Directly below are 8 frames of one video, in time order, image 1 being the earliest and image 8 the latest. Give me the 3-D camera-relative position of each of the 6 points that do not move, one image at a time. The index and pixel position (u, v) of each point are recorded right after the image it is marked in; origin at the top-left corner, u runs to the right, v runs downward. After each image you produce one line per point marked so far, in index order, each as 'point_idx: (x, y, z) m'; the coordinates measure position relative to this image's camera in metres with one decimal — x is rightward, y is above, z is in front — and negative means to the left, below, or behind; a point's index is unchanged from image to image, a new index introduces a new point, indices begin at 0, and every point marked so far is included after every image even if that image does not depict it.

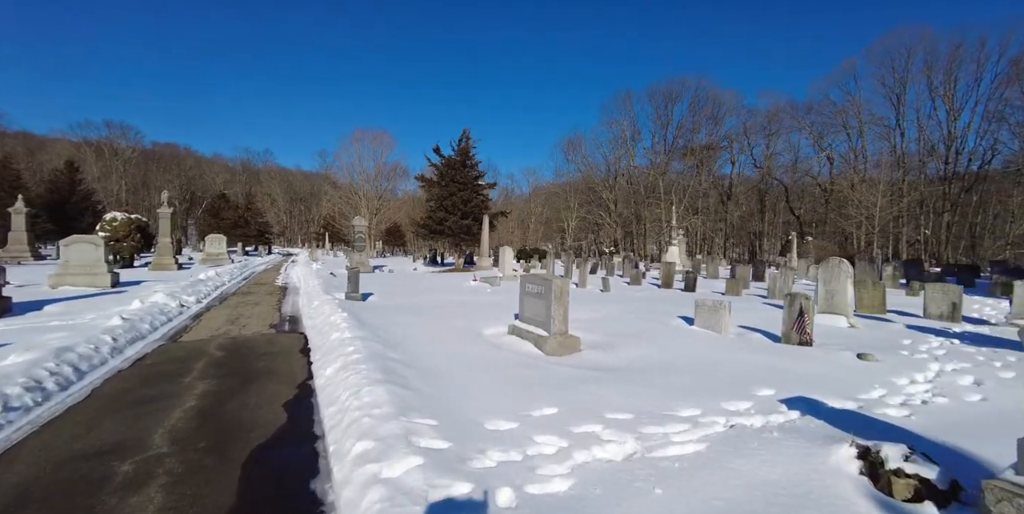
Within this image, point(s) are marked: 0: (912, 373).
0: (+5.1, -1.5, +6.5) m
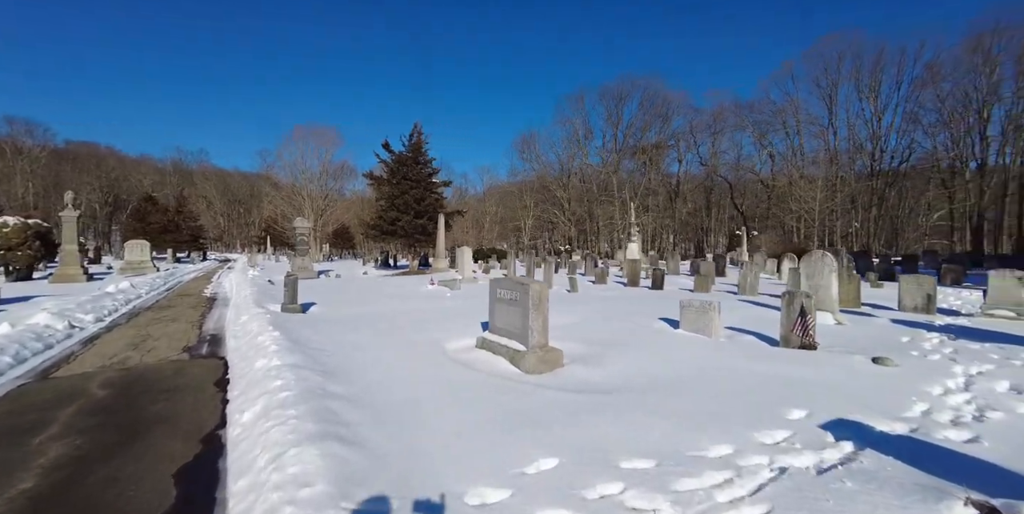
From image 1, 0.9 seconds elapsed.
0: (+4.8, -1.4, +5.8) m
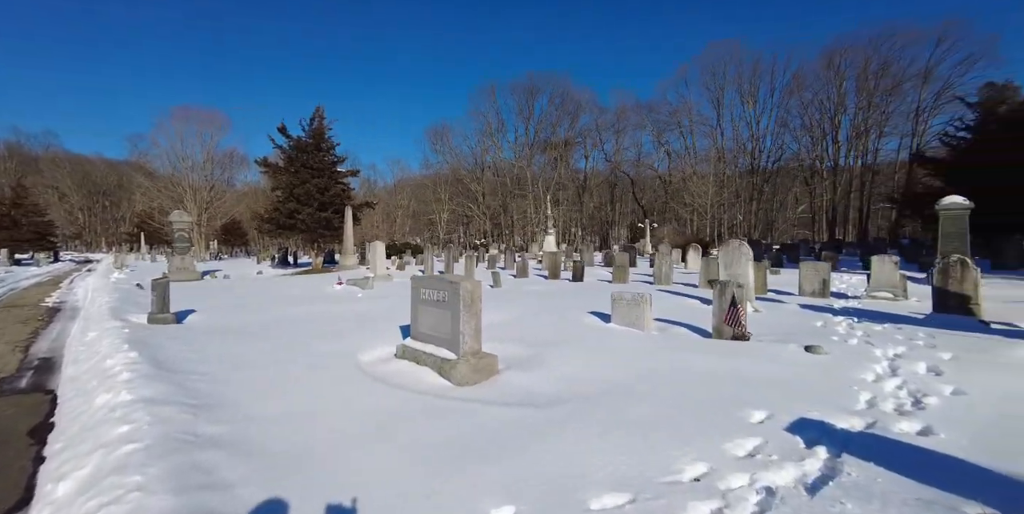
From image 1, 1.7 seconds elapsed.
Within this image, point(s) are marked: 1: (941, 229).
0: (+4.0, -1.2, +5.8) m
1: (+12.2, +0.8, +14.9) m
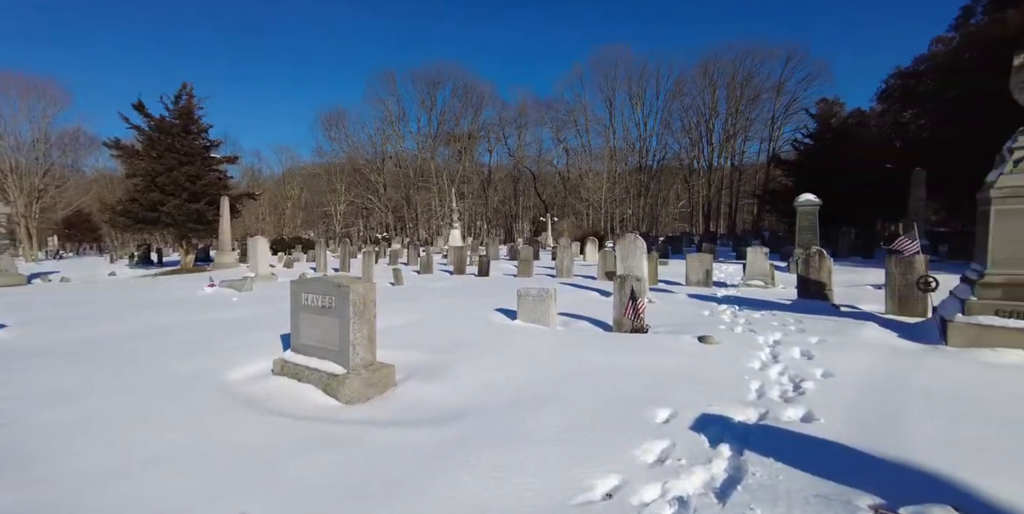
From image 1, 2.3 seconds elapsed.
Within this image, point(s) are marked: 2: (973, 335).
0: (+2.9, -1.2, +6.1) m
1: (+9.2, +1.1, +16.6) m
2: (+5.5, -0.9, +6.3) m
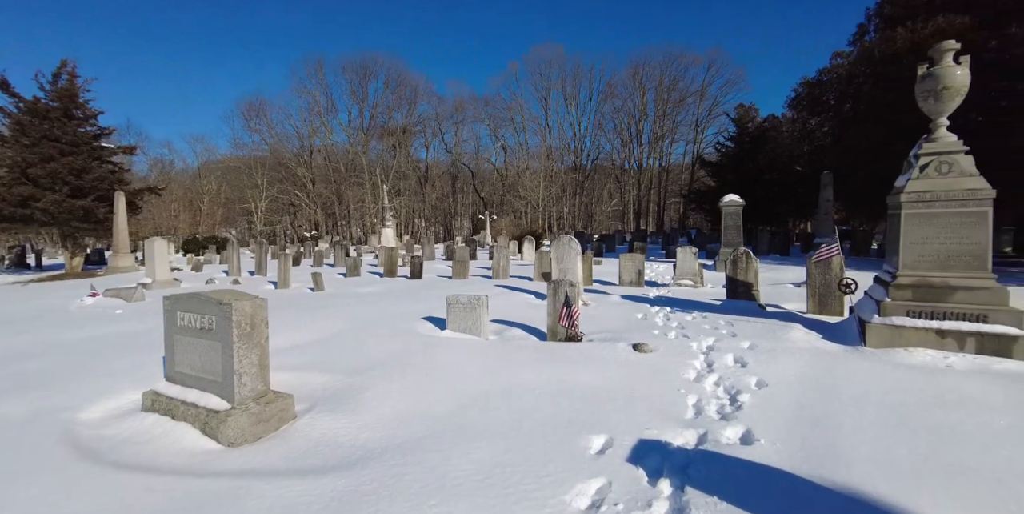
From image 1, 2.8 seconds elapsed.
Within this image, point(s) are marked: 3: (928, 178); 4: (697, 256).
0: (+2.1, -1.2, +5.9) m
1: (+7.0, +1.1, +17.0) m
2: (+4.7, -1.0, +6.4) m
3: (+5.2, +1.0, +6.5) m
4: (+4.7, 0.0, +13.1) m
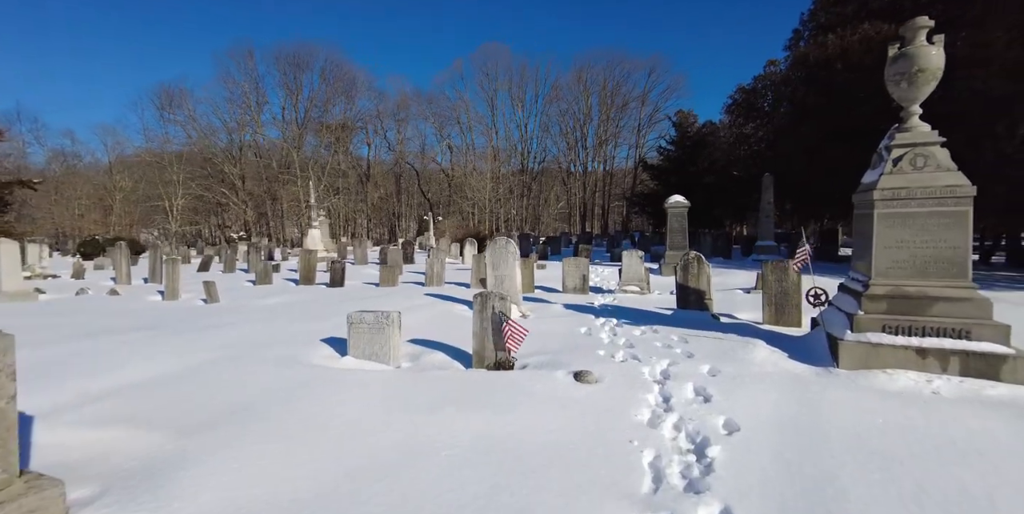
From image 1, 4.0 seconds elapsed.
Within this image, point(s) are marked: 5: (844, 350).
0: (+1.2, -1.3, +4.8) m
1: (+5.0, +1.0, +16.3) m
2: (+3.8, -1.1, +5.5) m
3: (+4.3, +0.9, +5.7) m
4: (+3.1, -0.1, +12.2) m
5: (+3.6, -1.0, +5.6) m
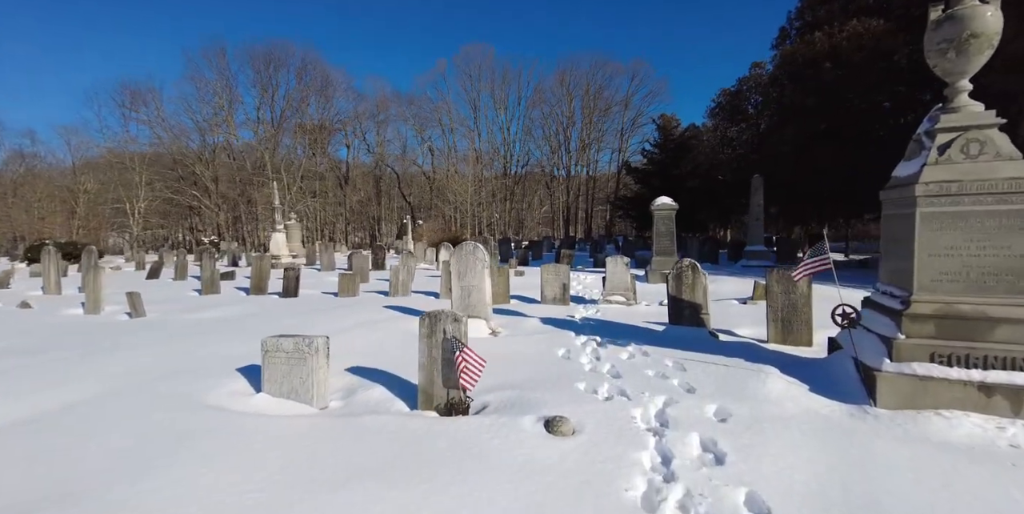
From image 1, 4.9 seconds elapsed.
0: (+0.8, -1.4, +3.6) m
1: (+4.2, +0.8, +15.2) m
2: (+3.4, -1.1, +4.4) m
3: (+3.9, +0.8, +4.6) m
4: (+2.5, -0.2, +11.1) m
5: (+3.2, -1.1, +4.4) m
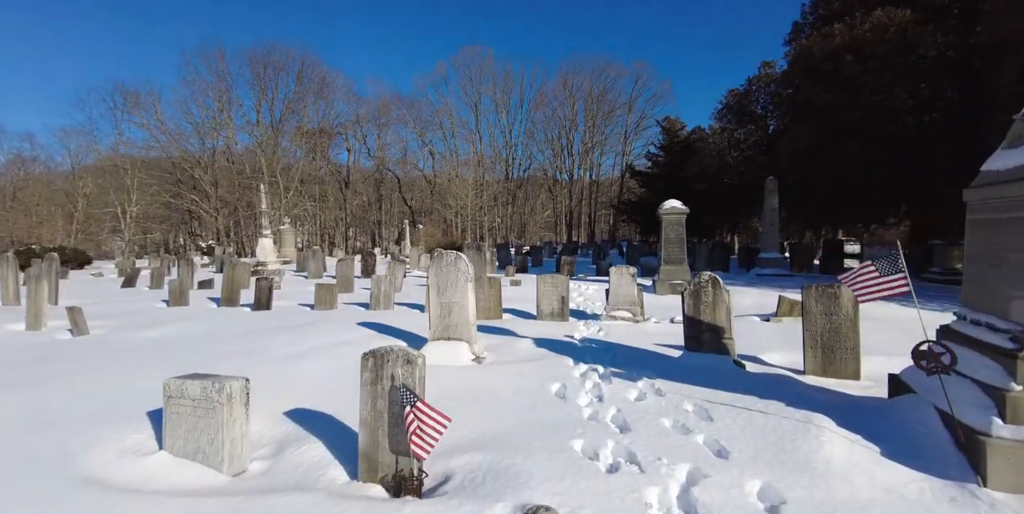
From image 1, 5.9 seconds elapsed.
0: (+0.6, -1.5, +2.3) m
1: (+4.1, +0.6, +14.0) m
2: (+3.2, -1.3, +3.1) m
3: (+3.7, +0.7, +3.4) m
4: (+2.4, -0.4, +9.8) m
5: (+3.0, -1.2, +3.2) m
